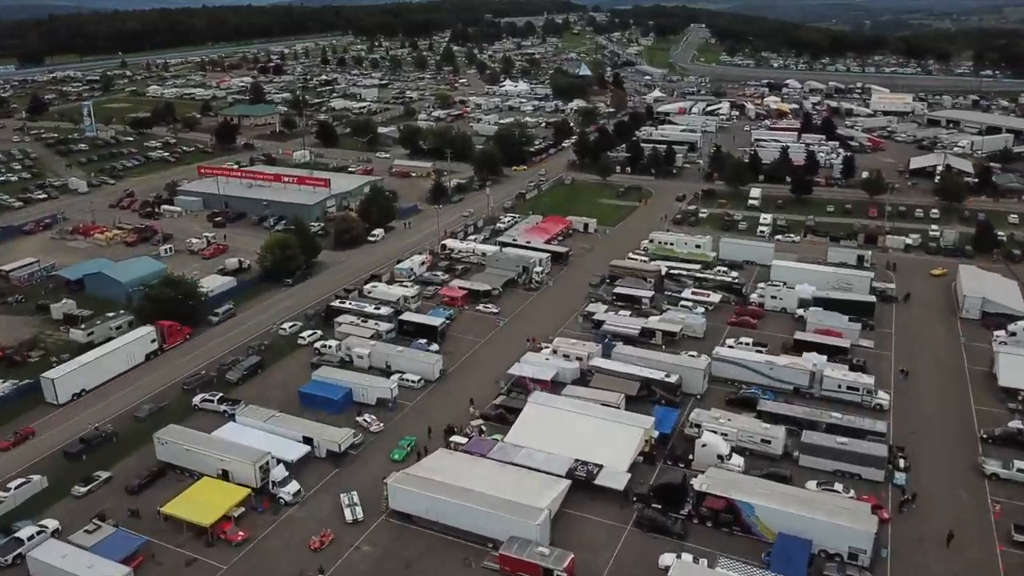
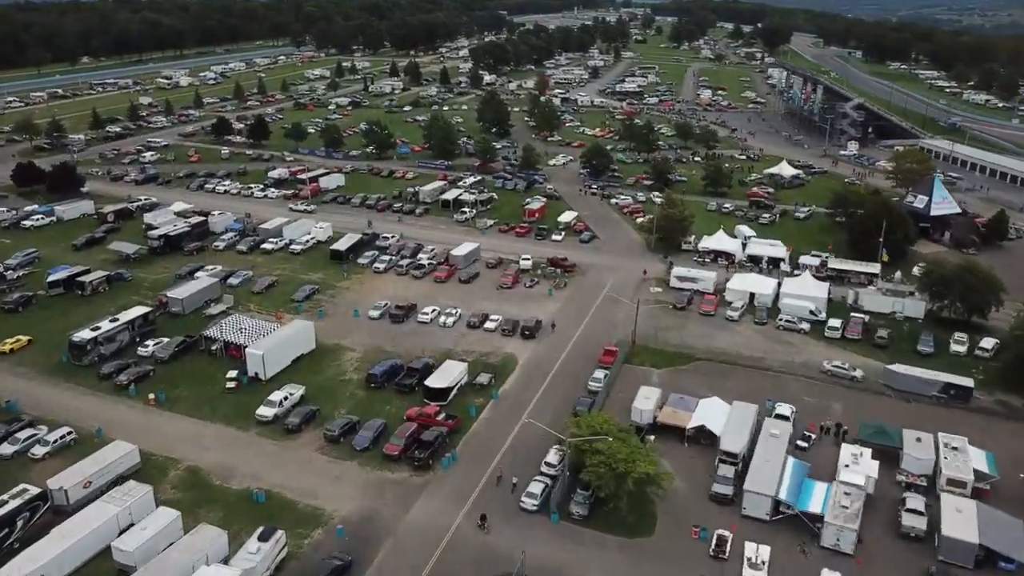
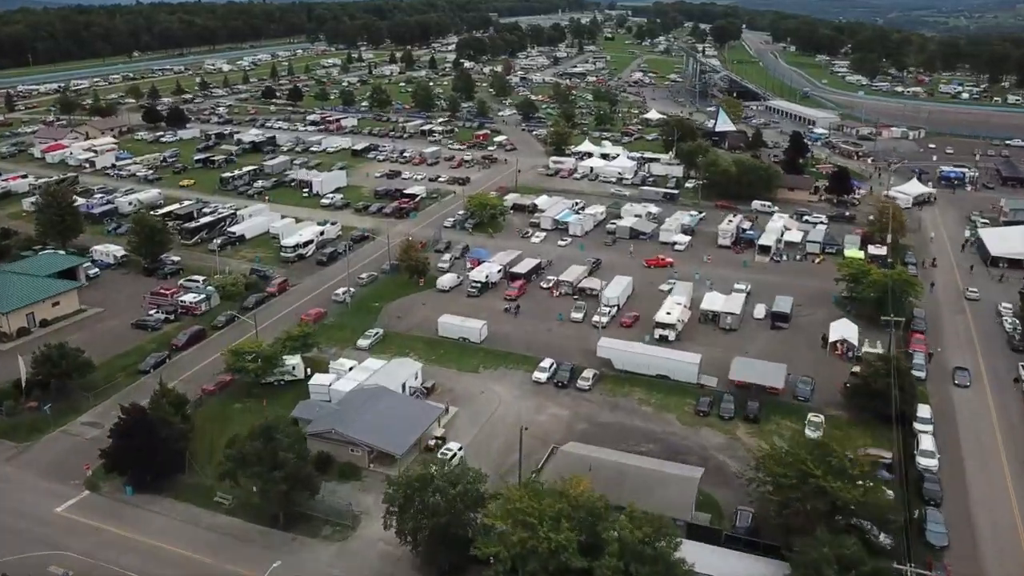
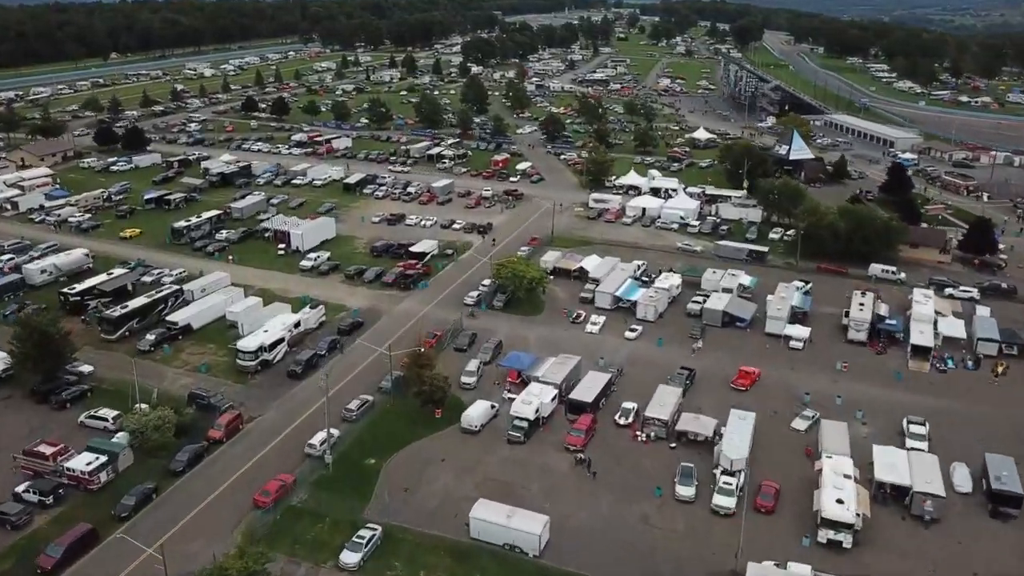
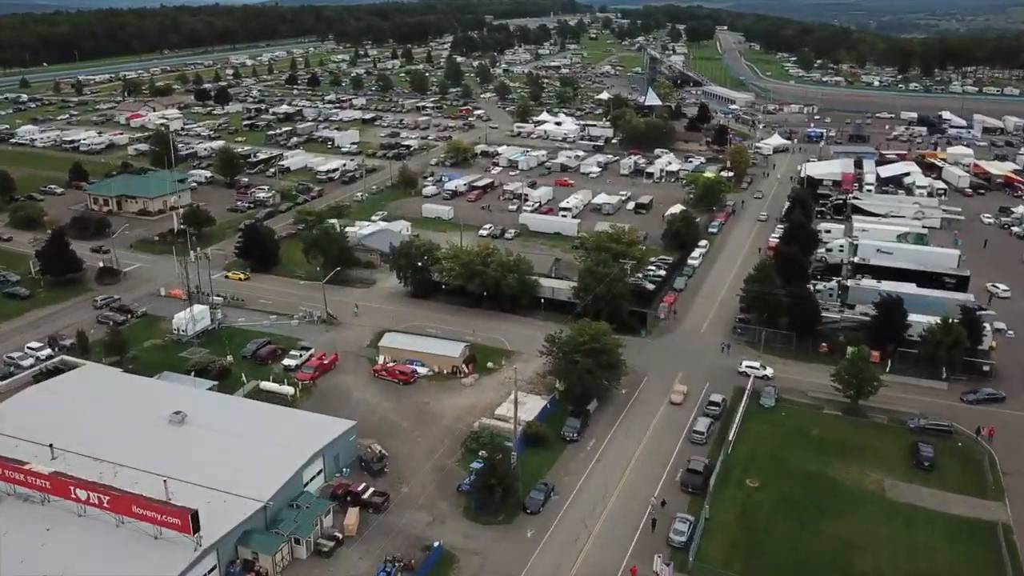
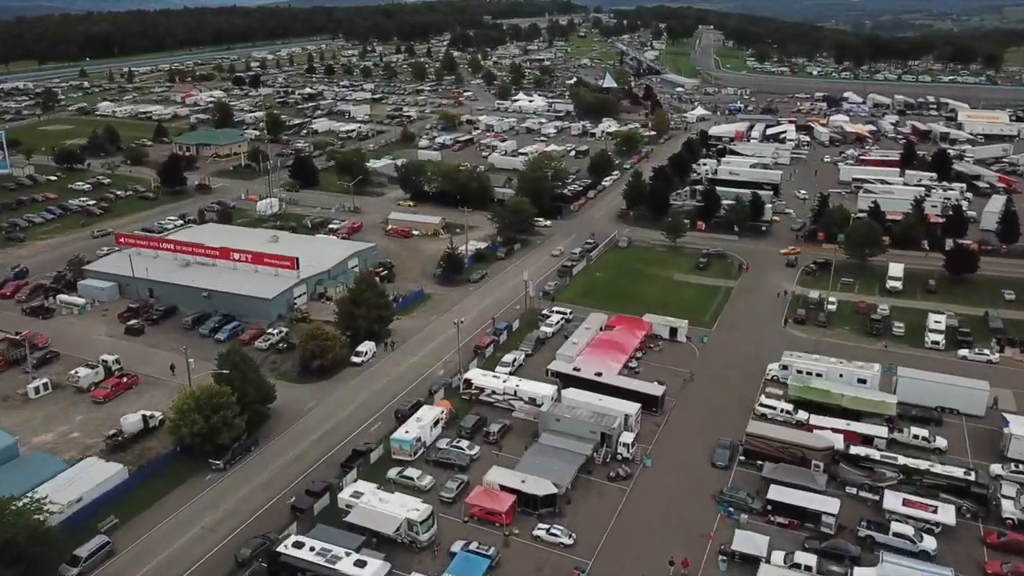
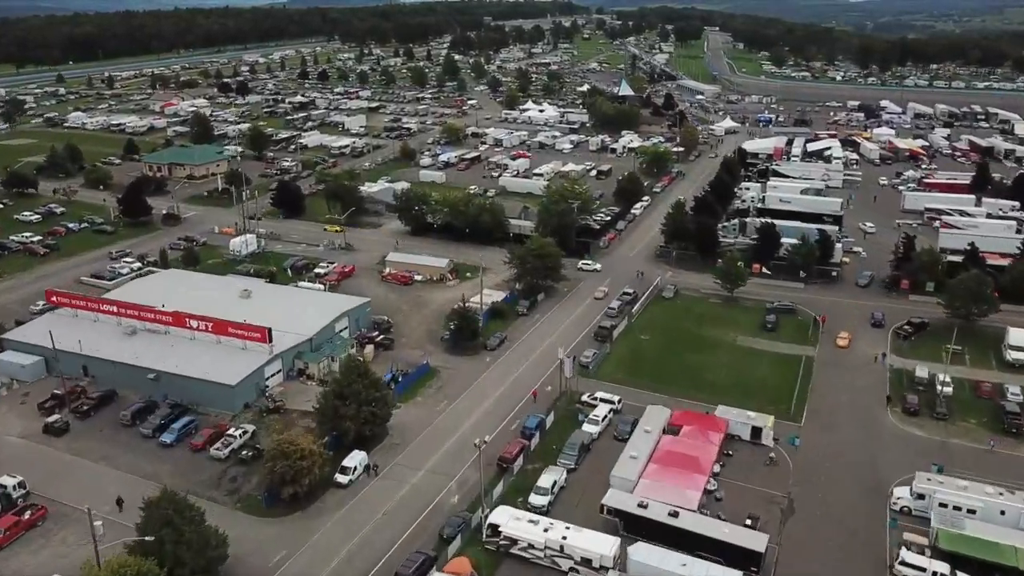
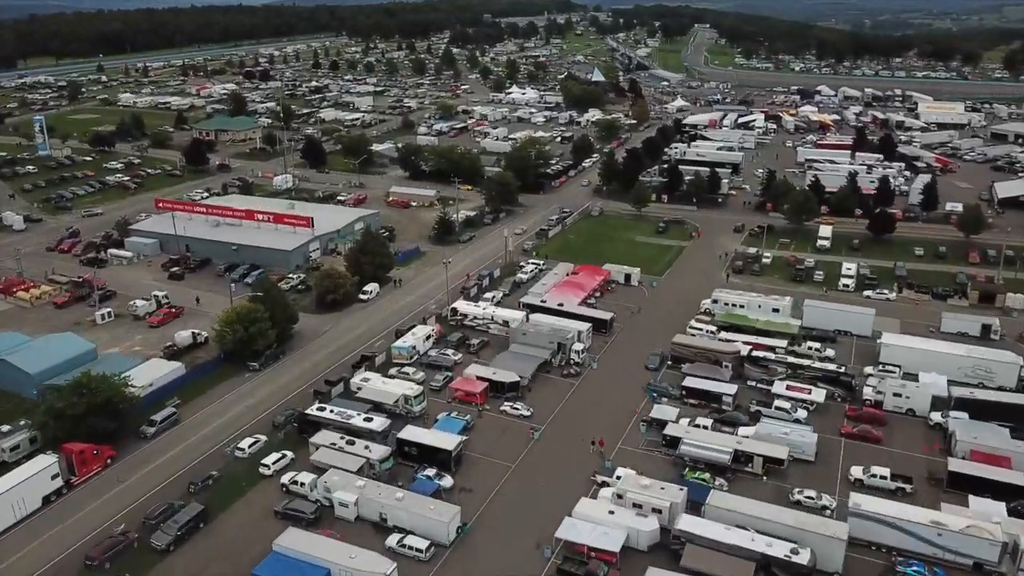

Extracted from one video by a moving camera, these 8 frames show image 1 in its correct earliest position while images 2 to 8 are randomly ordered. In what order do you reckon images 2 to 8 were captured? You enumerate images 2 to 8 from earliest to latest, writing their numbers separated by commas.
8, 6, 7, 5, 3, 4, 2
